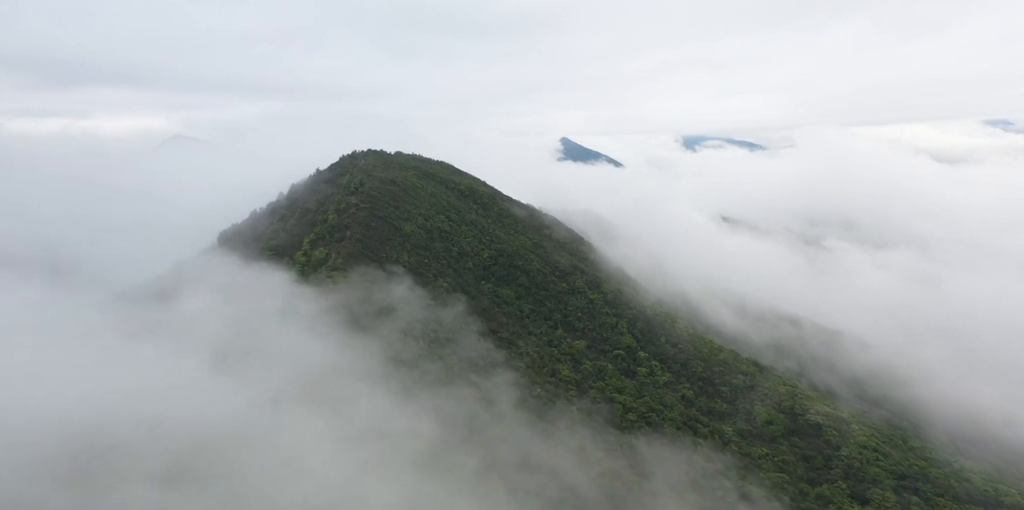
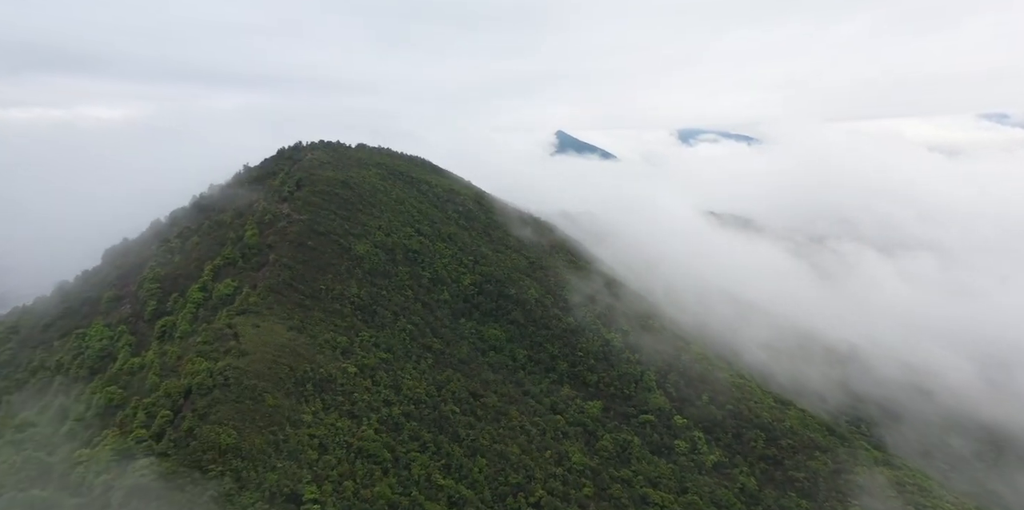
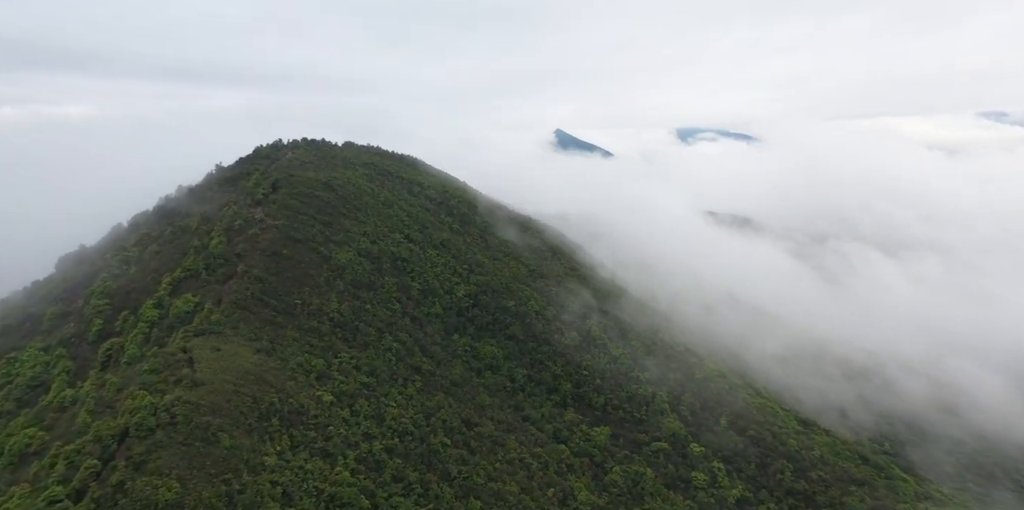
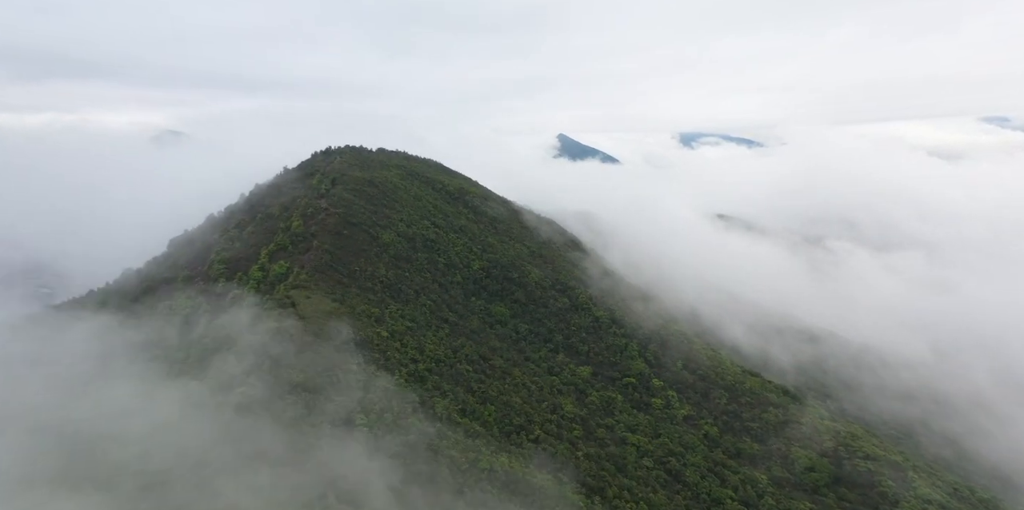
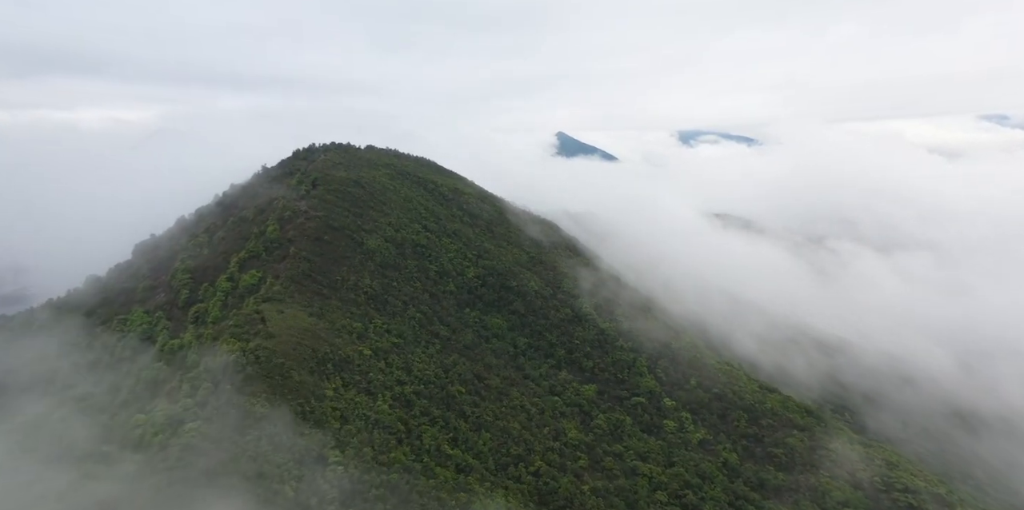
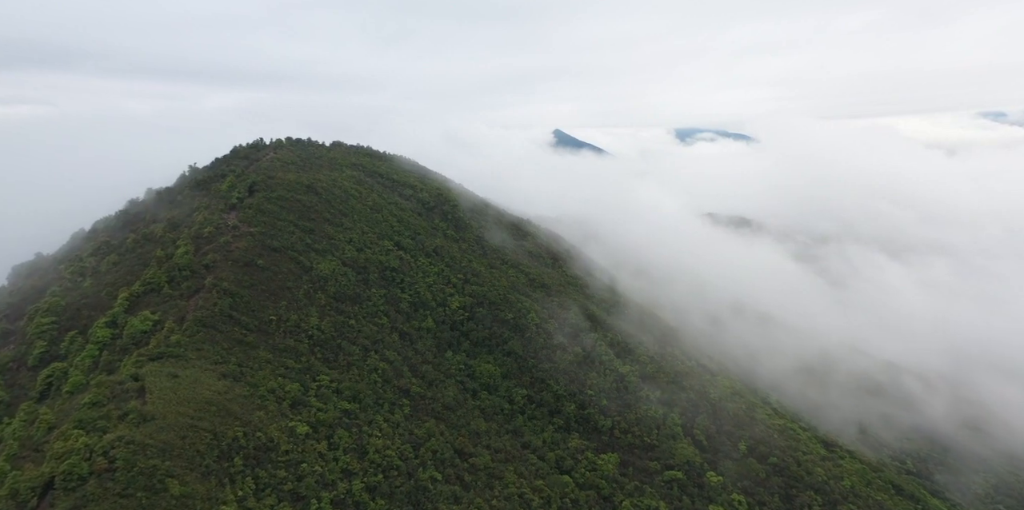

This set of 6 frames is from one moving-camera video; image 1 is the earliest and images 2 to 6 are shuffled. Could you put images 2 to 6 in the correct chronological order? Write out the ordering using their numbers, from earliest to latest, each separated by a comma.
4, 5, 2, 3, 6
